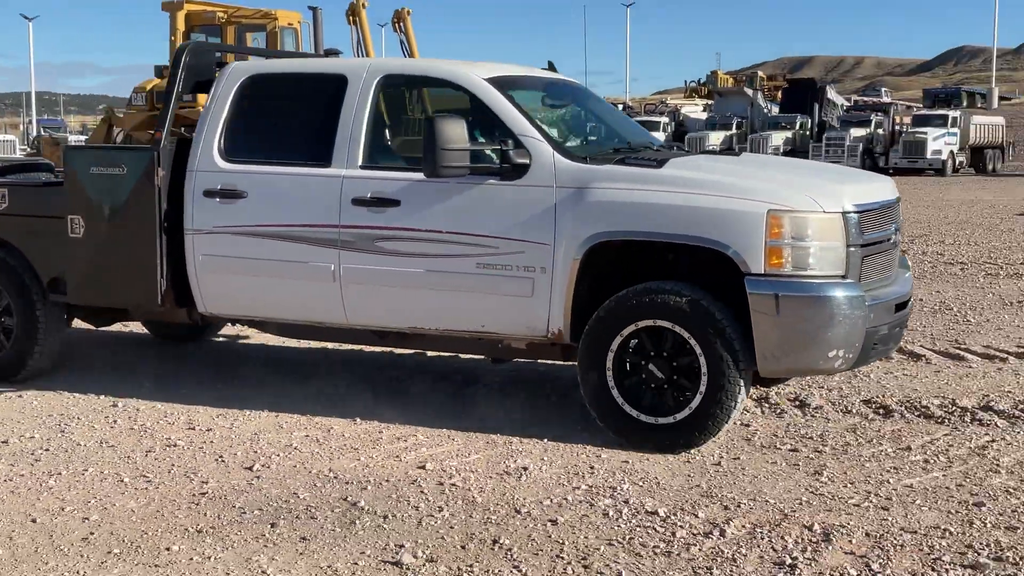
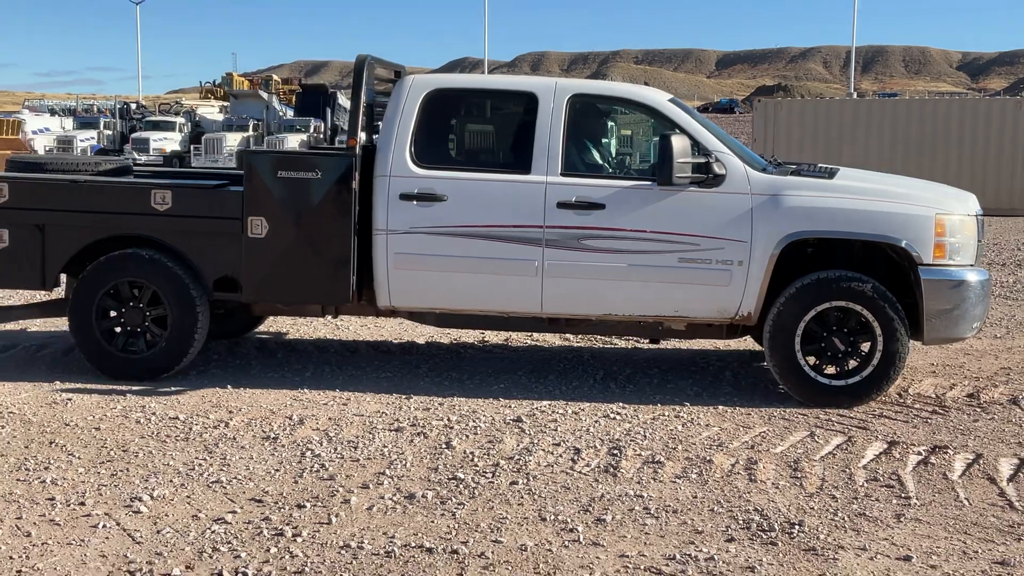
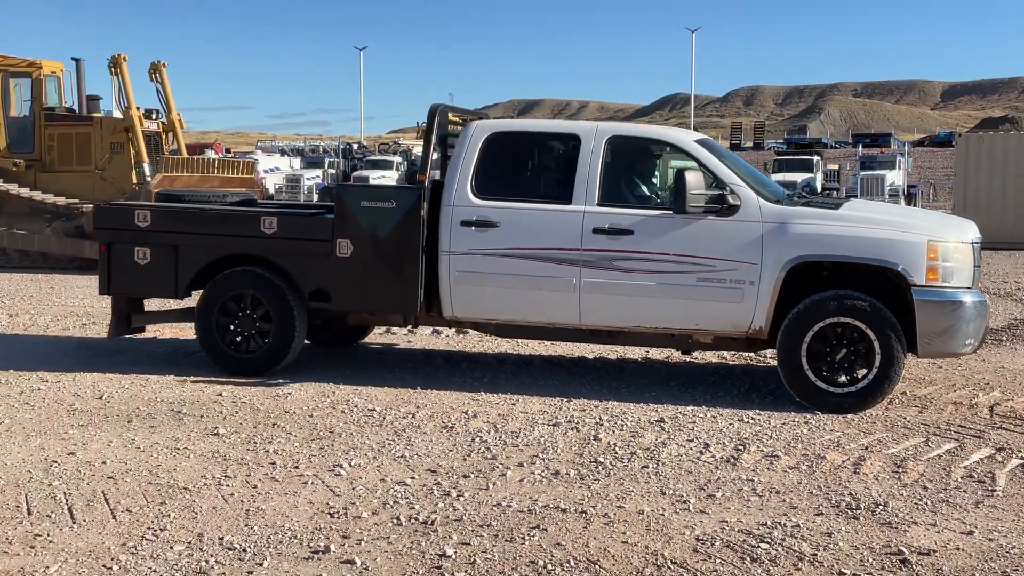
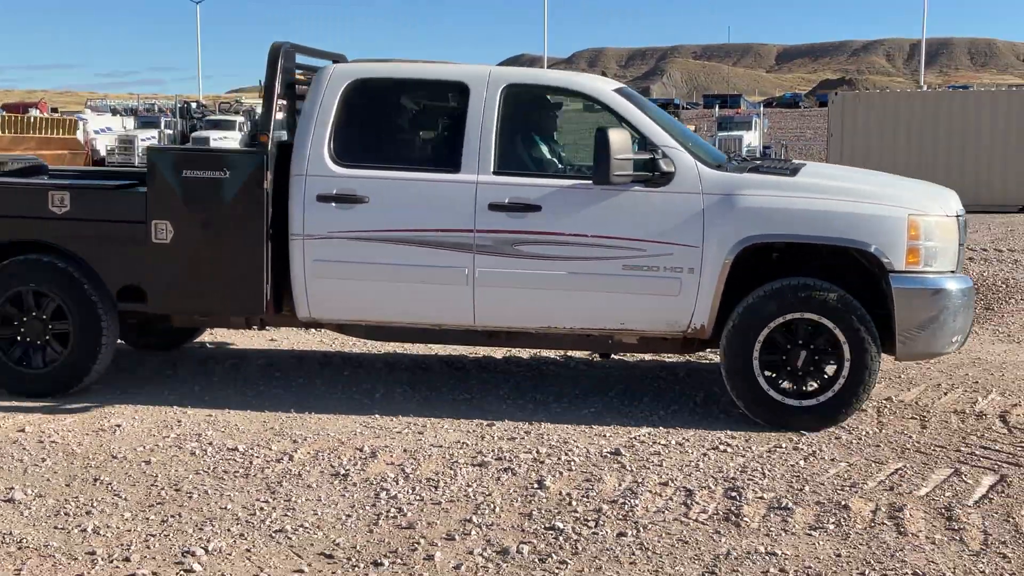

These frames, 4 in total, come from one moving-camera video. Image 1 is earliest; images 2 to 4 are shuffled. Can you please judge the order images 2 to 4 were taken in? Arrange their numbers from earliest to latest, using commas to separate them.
4, 2, 3
